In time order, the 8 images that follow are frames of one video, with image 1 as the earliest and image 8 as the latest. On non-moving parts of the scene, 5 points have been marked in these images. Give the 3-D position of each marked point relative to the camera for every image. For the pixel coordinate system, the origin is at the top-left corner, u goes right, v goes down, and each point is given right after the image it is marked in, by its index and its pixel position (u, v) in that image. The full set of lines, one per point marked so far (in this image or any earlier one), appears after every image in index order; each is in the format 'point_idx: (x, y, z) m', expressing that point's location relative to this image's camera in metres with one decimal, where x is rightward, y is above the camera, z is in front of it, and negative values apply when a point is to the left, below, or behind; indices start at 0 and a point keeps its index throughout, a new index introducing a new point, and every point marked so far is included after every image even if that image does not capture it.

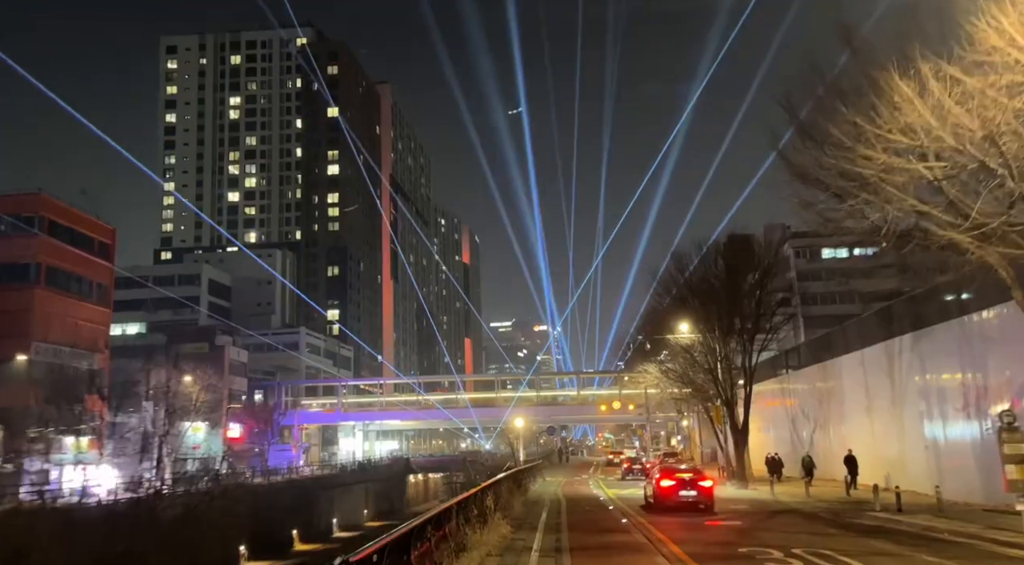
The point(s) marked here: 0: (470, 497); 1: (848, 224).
0: (-0.7, -3.5, +15.2) m
1: (+6.3, +1.0, +17.7) m
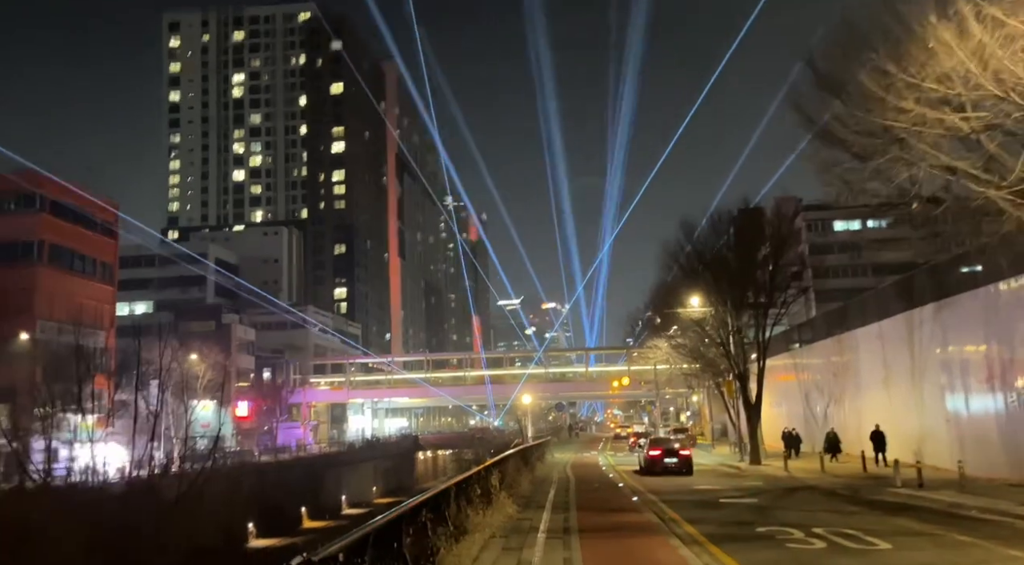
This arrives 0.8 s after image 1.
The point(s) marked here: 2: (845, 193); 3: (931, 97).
0: (-0.6, -3.0, +14.4) m
1: (+6.4, +1.6, +16.7) m
2: (+6.1, +1.7, +17.1) m
3: (+6.1, +2.7, +13.3) m
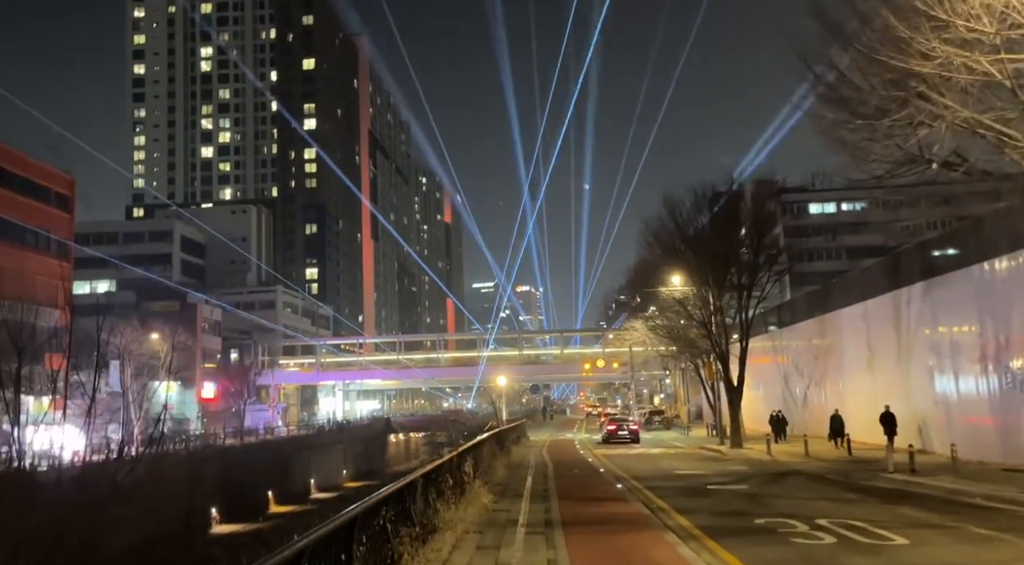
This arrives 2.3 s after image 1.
0: (-1.0, -2.5, +13.0) m
1: (+6.0, +2.1, +15.4) m
2: (+5.7, +2.1, +15.8) m
3: (+5.8, +3.1, +12.0) m
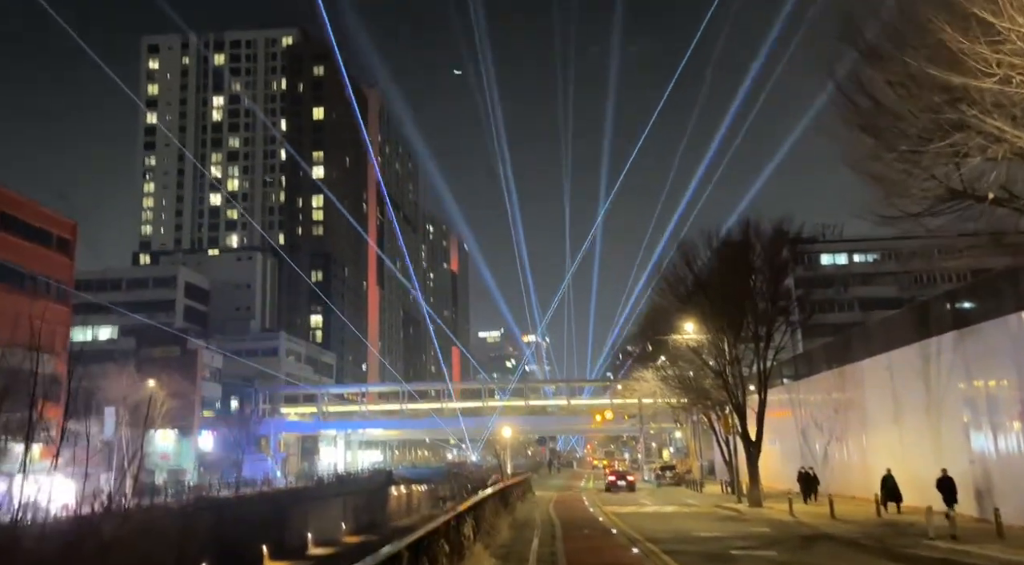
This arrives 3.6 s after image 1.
0: (-0.9, -3.0, +11.4) m
1: (+6.1, +1.5, +14.0) m
2: (+5.8, +1.5, +14.4) m
3: (+5.9, +2.7, +10.6) m
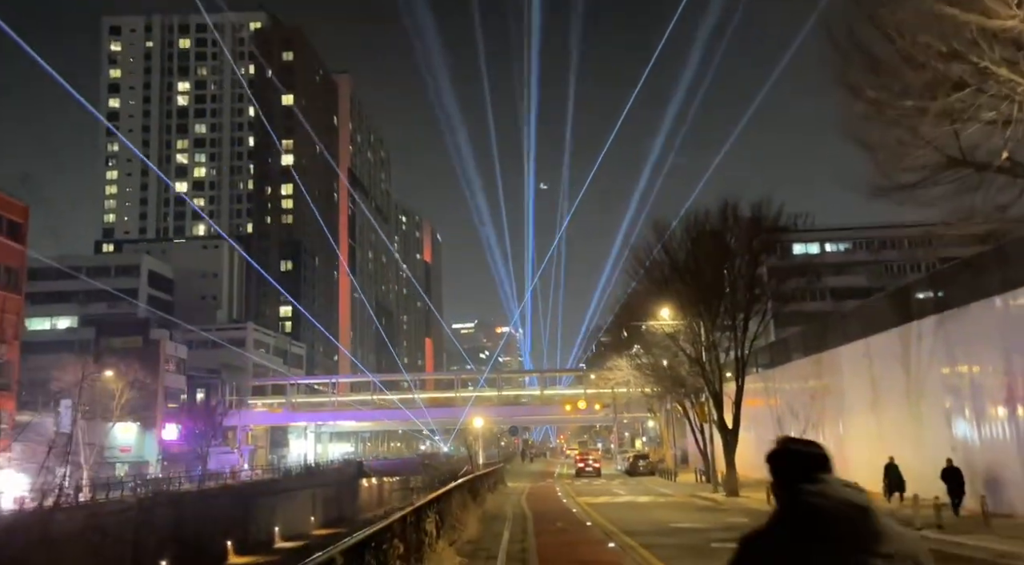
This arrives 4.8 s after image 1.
0: (-1.3, -2.7, +10.2) m
1: (+5.6, +1.8, +13.0) m
2: (+5.3, +1.8, +13.4) m
3: (+5.5, +3.0, +9.6) m
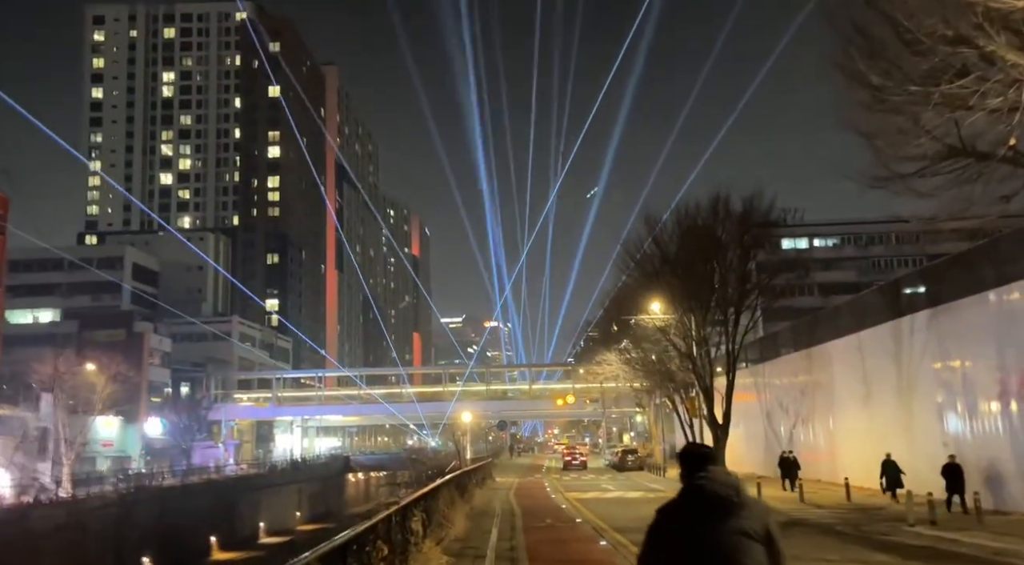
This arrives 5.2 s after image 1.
0: (-1.4, -2.6, +9.8) m
1: (+5.5, +1.9, +12.7) m
2: (+5.2, +2.0, +13.0) m
3: (+5.4, +3.1, +9.3) m
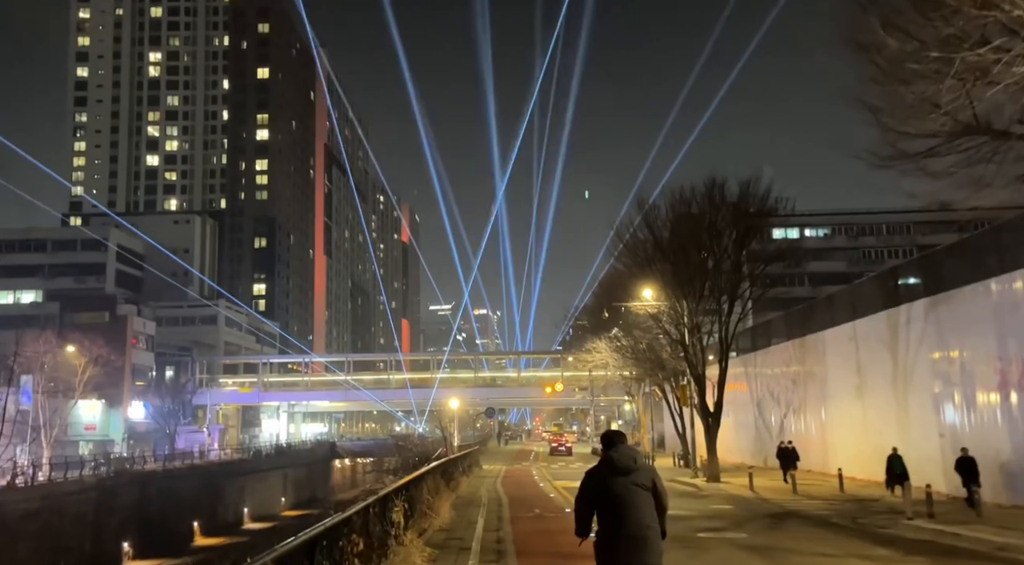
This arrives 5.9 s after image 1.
0: (-1.5, -2.3, +9.2) m
1: (+5.4, +2.2, +12.0) m
2: (+5.1, +2.2, +12.4) m
3: (+5.4, +3.3, +8.6) m
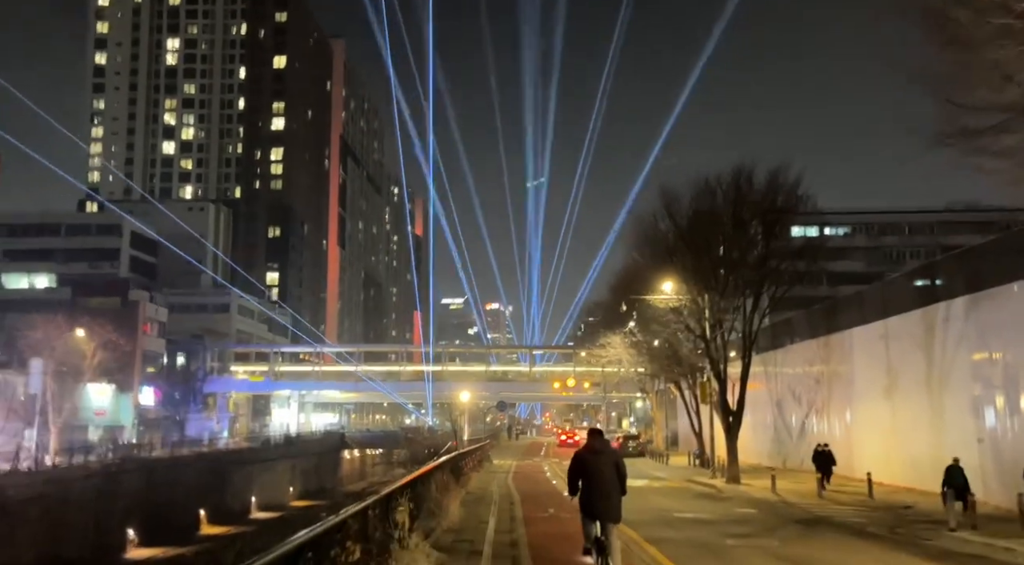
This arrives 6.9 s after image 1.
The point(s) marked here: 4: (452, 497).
0: (-1.4, -2.1, +8.1) m
1: (+5.7, +2.3, +10.9) m
2: (+5.4, +2.3, +11.2) m
3: (+5.6, +3.4, +7.5) m
4: (-1.2, -4.2, +18.1) m
